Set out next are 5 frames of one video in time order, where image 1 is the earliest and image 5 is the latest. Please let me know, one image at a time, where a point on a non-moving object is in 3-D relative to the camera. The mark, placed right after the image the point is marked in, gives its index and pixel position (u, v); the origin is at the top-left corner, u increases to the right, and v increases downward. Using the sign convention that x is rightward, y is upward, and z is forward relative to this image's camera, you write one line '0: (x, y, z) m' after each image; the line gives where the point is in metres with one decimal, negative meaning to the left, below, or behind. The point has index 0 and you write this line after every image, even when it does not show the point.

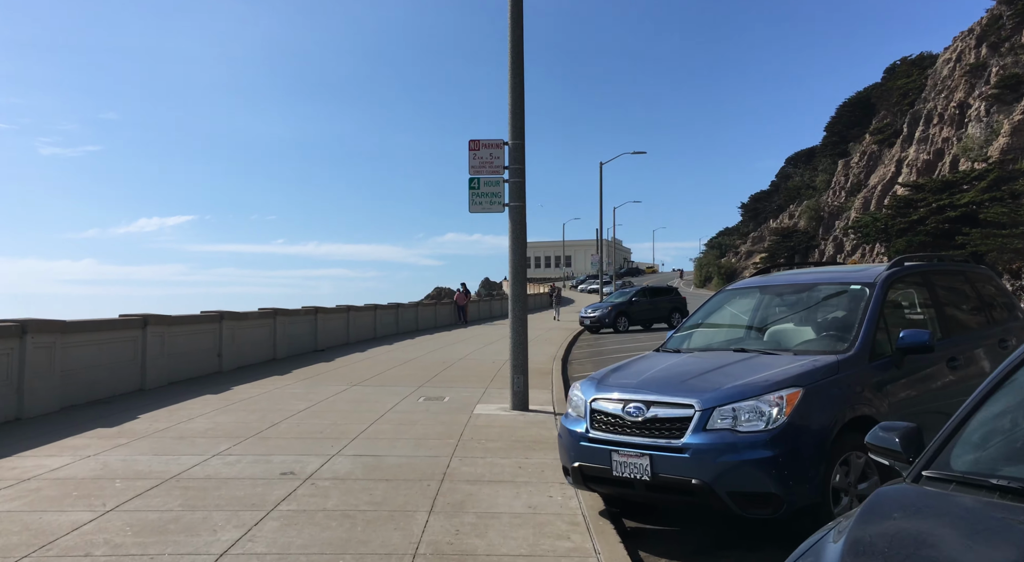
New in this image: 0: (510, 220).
0: (0.0, +0.9, +9.4) m
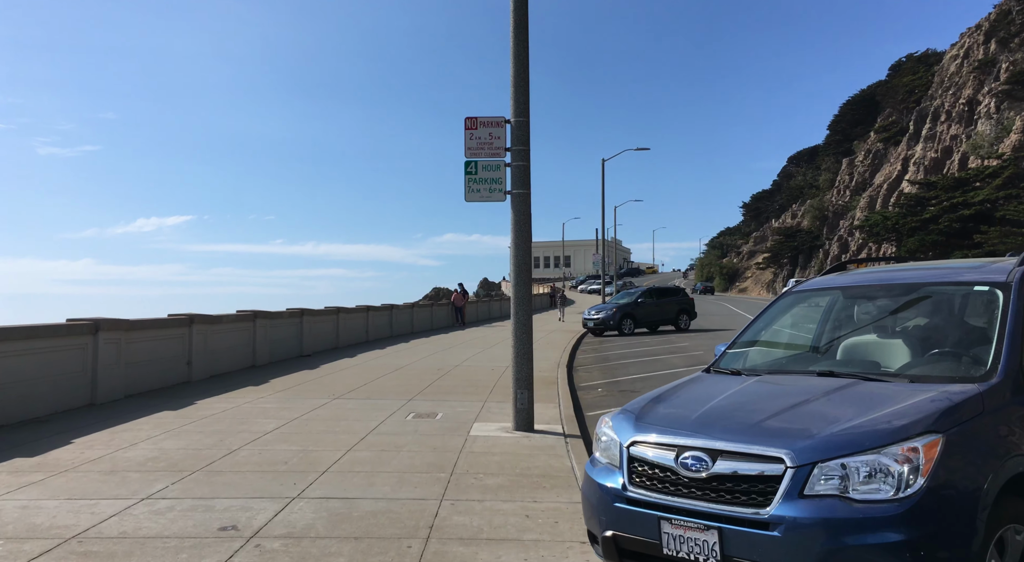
0: (0.0, +0.9, +8.1) m
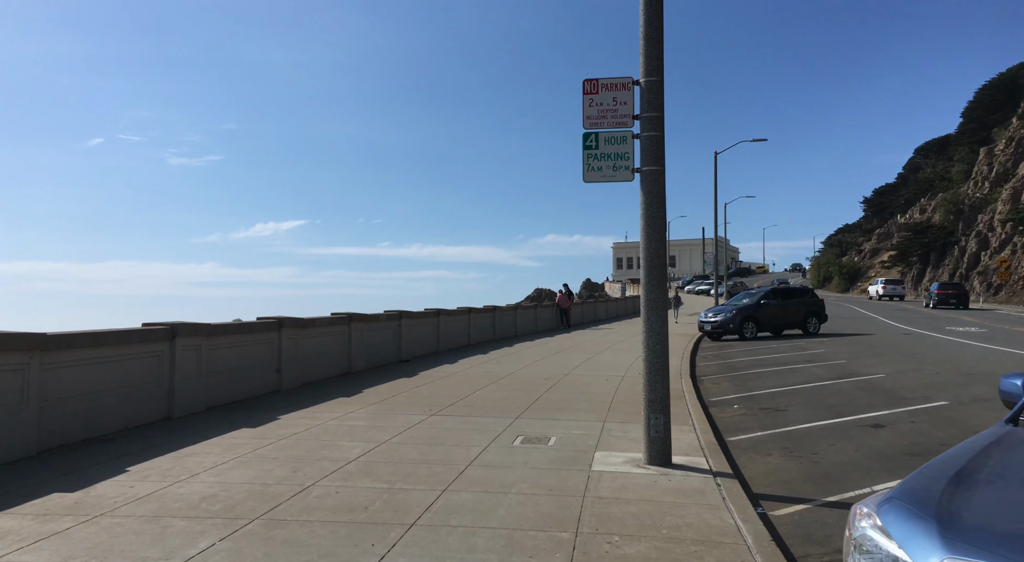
0: (+1.3, +0.9, +6.5) m
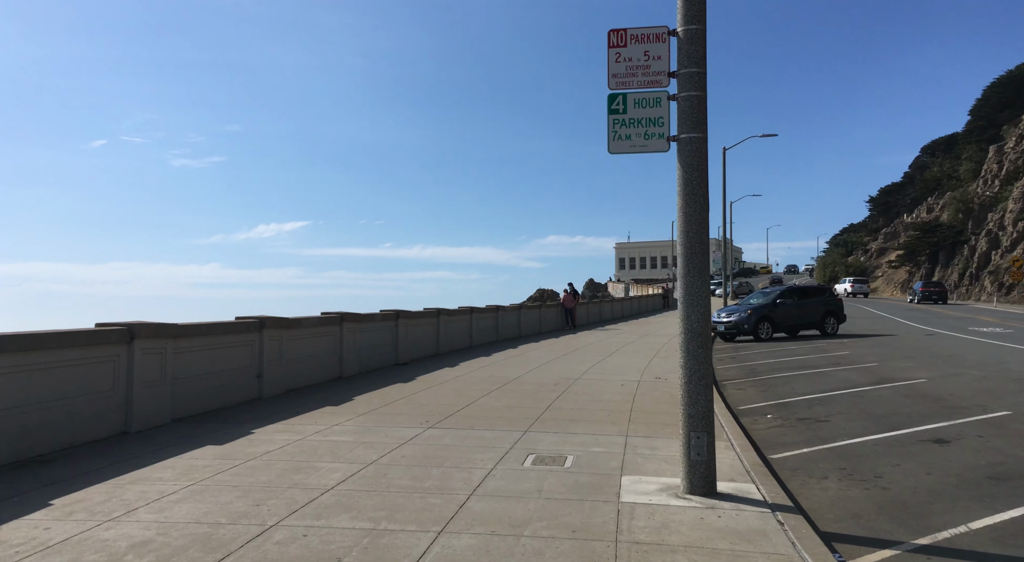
0: (+1.4, +1.0, +5.4) m
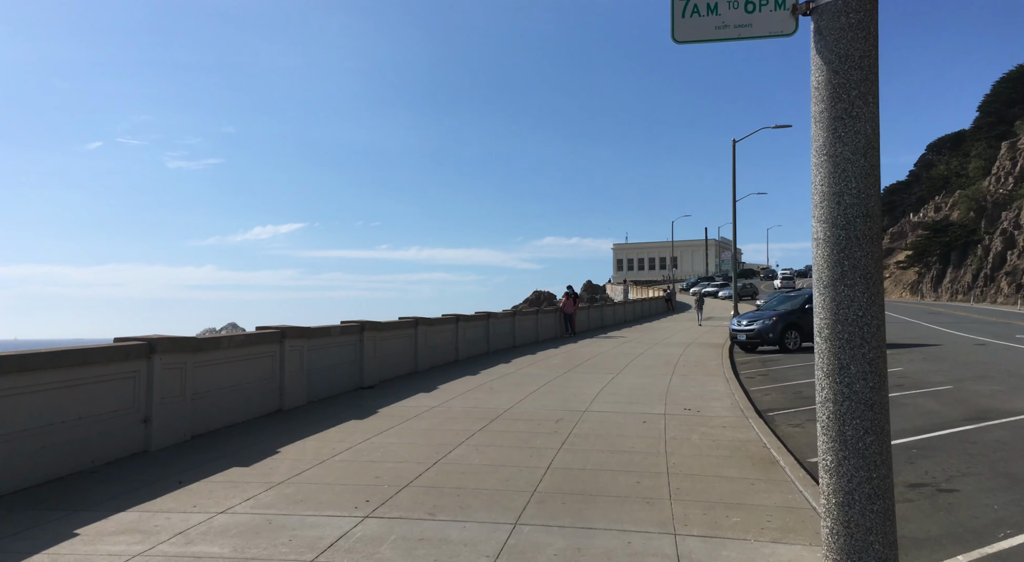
0: (+1.3, +0.9, +2.7) m
